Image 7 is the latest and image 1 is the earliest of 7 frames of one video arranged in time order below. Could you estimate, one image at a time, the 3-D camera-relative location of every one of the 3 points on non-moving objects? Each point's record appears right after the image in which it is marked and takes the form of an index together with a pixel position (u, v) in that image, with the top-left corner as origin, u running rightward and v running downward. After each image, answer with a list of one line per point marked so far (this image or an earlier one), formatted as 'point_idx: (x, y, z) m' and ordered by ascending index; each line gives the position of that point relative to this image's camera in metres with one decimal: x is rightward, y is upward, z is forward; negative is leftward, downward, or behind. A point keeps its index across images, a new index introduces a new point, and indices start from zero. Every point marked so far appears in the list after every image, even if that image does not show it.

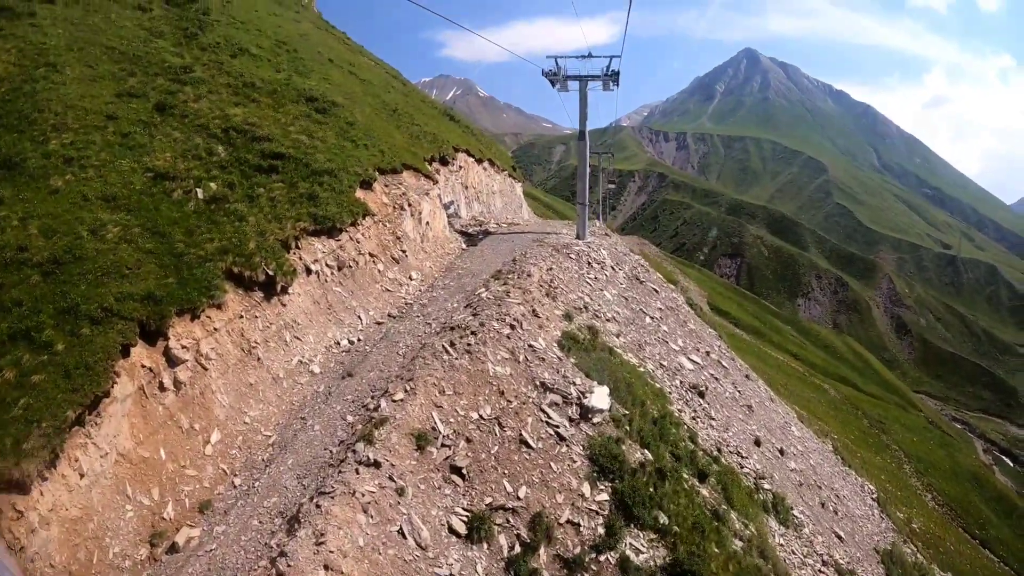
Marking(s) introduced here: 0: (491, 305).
0: (-0.7, -0.6, +19.4) m
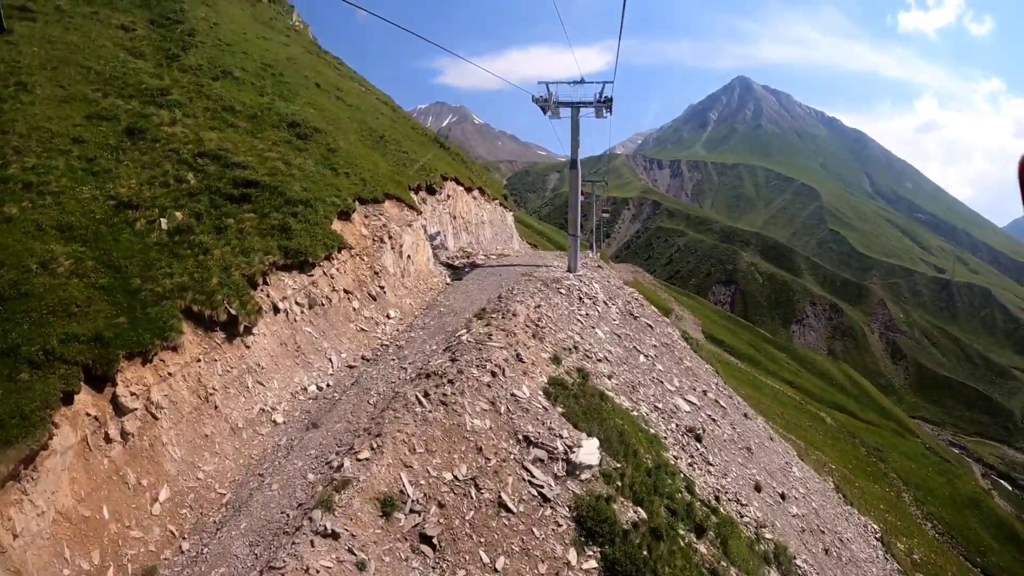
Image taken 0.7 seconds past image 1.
0: (-1.3, -1.9, +17.9) m
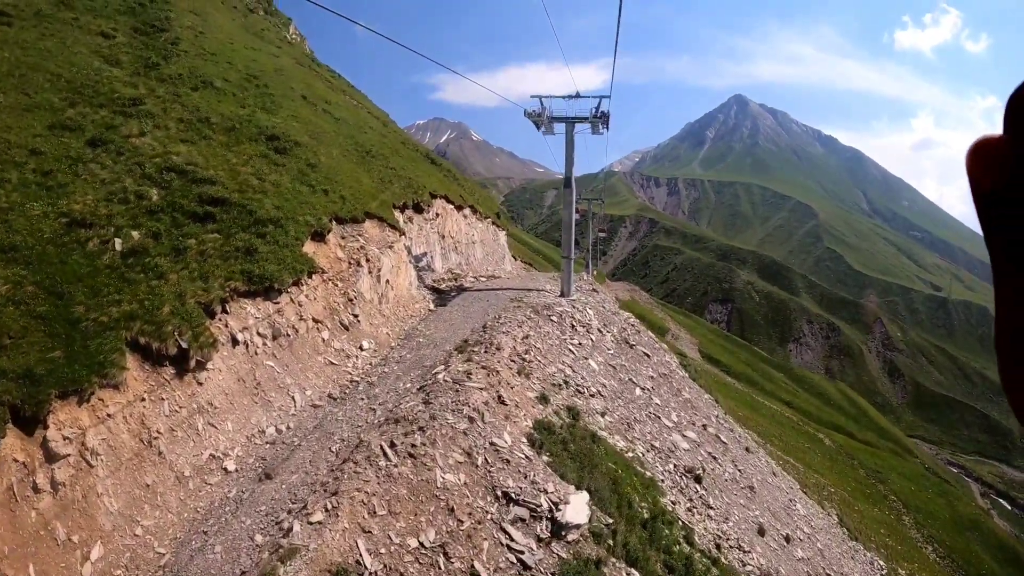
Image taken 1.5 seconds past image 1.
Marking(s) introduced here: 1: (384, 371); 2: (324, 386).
0: (-1.8, -2.9, +16.1) m
1: (-4.2, -2.8, +19.3) m
2: (-6.1, -3.2, +19.0) m
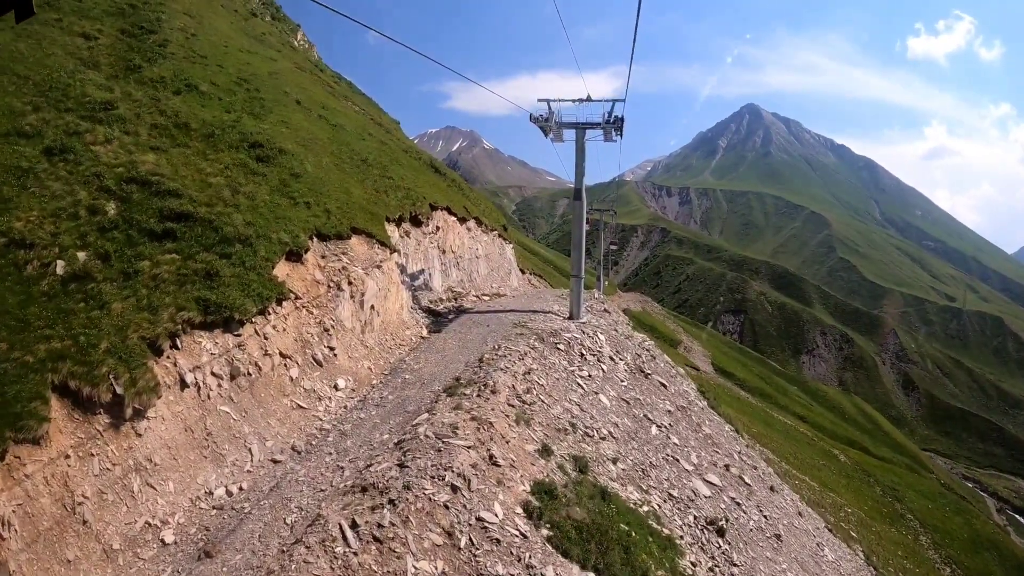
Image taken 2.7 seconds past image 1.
0: (-1.9, -3.7, +13.5) m
1: (-4.4, -3.7, +16.7) m
2: (-6.3, -4.1, +16.5) m
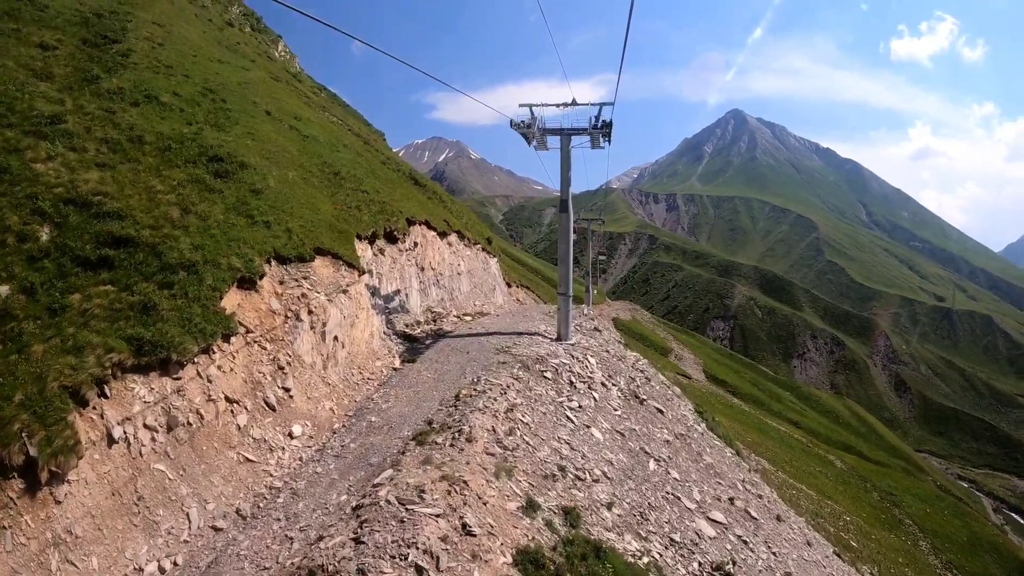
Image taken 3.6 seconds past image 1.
0: (-2.4, -4.5, +11.4) m
1: (-4.9, -4.5, +14.6) m
2: (-6.7, -5.0, +14.3) m
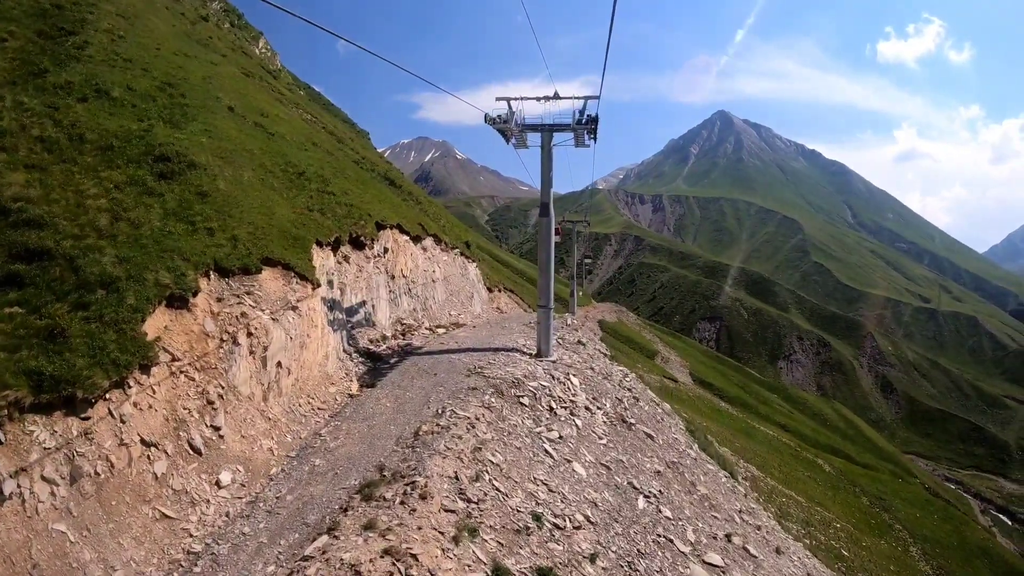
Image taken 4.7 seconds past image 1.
0: (-3.1, -5.0, +9.2) m
1: (-5.6, -5.0, +12.3) m
2: (-7.5, -5.5, +12.0) m
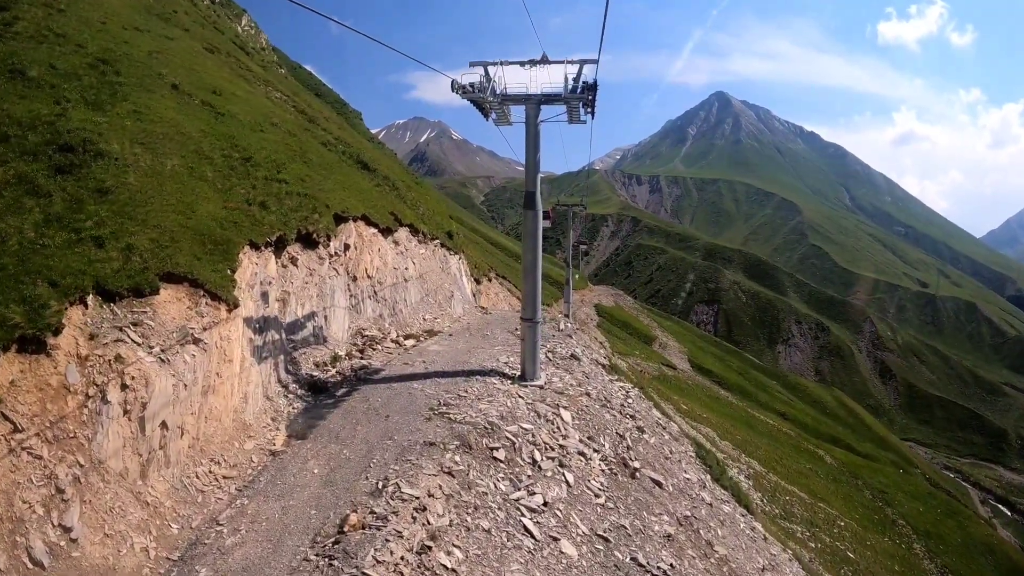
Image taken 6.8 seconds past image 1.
0: (-3.7, -5.9, +5.2) m
1: (-6.3, -5.8, +8.4) m
2: (-8.1, -6.3, +8.1) m
